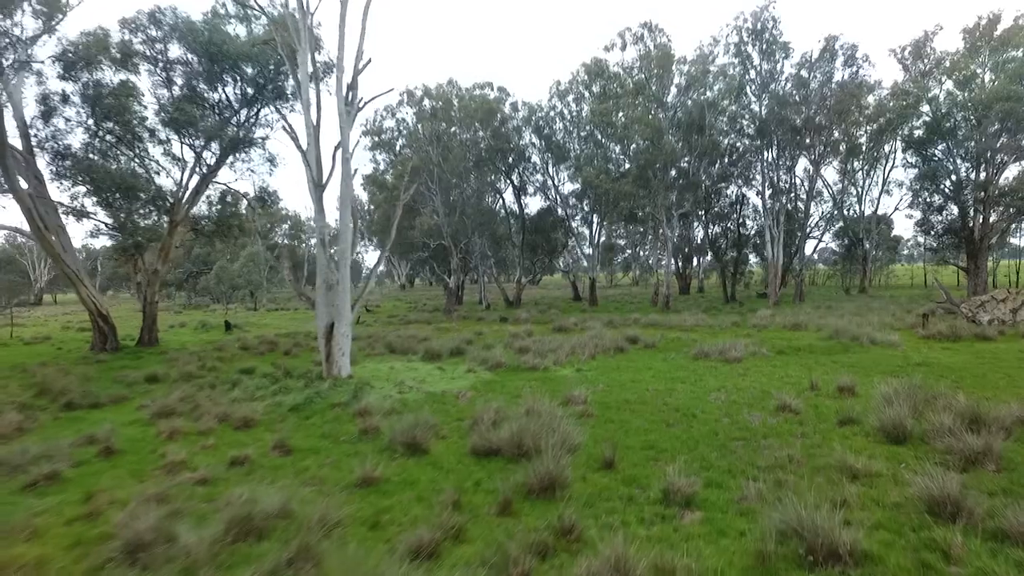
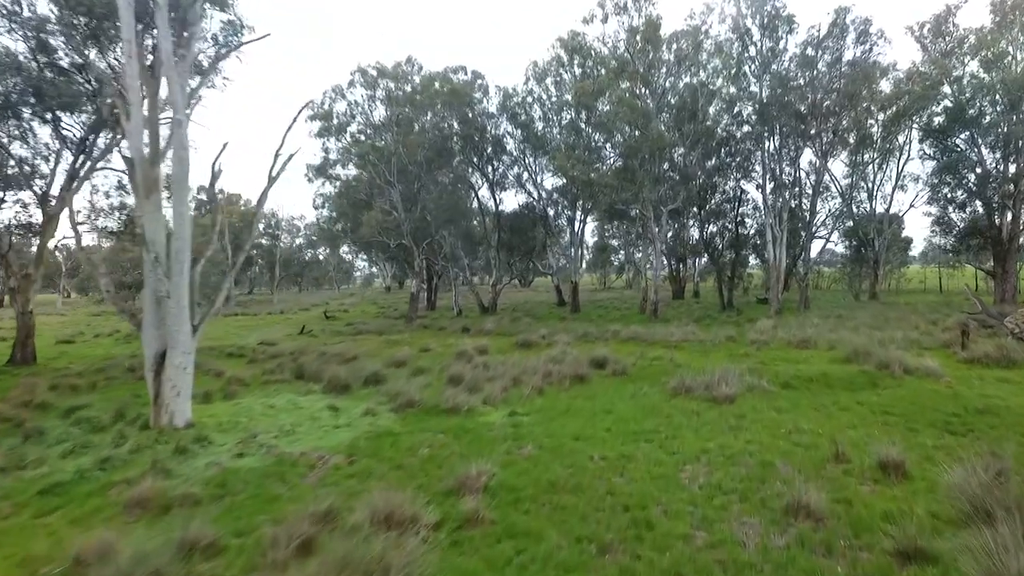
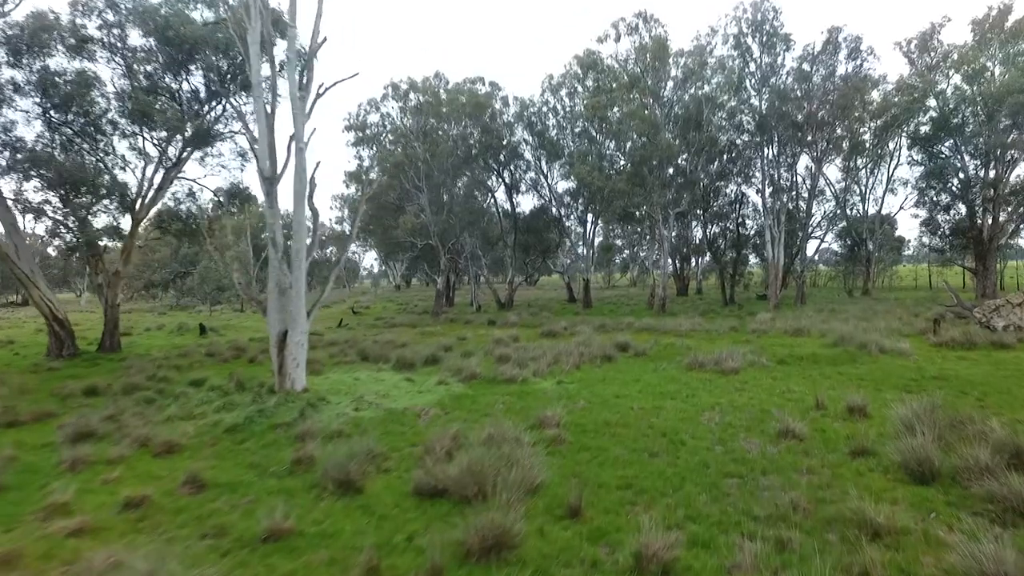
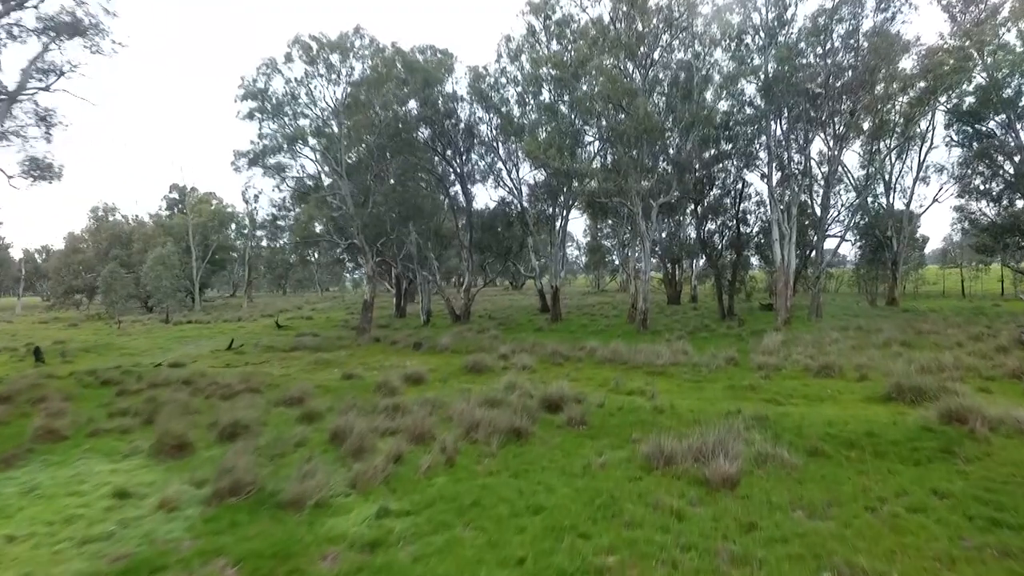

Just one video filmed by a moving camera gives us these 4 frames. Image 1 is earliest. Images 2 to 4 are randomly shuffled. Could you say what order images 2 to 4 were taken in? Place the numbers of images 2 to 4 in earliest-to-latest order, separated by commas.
3, 2, 4
